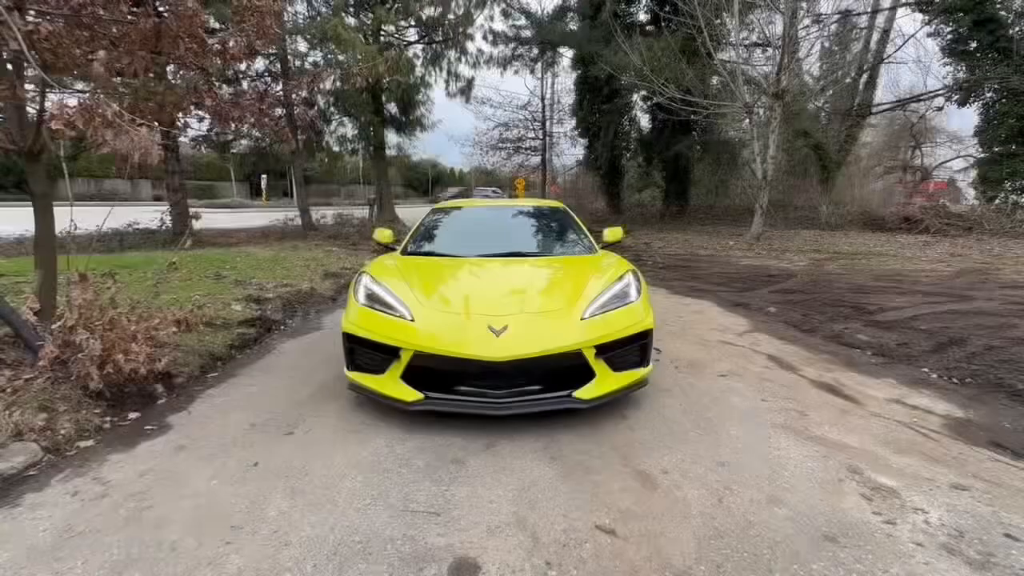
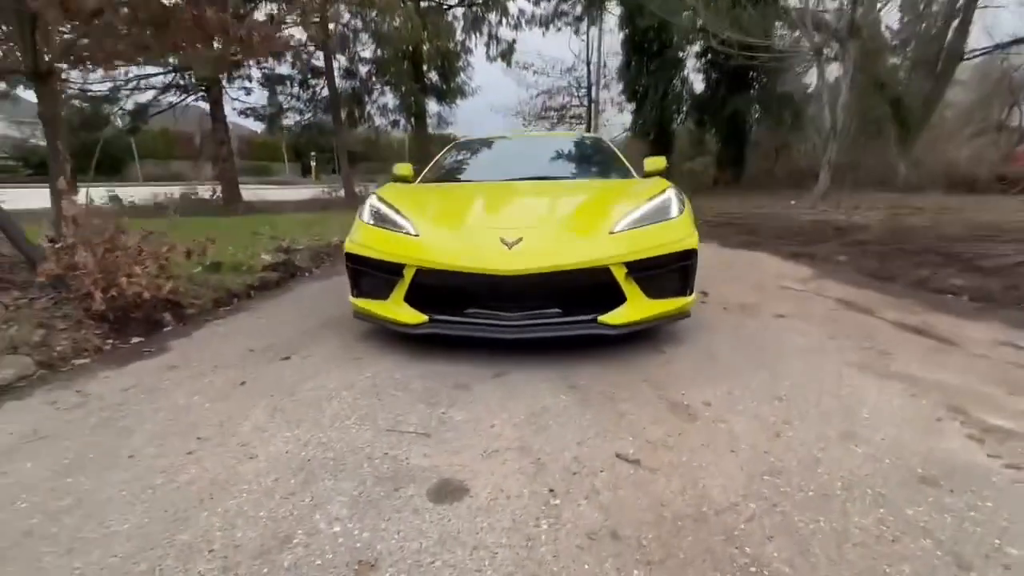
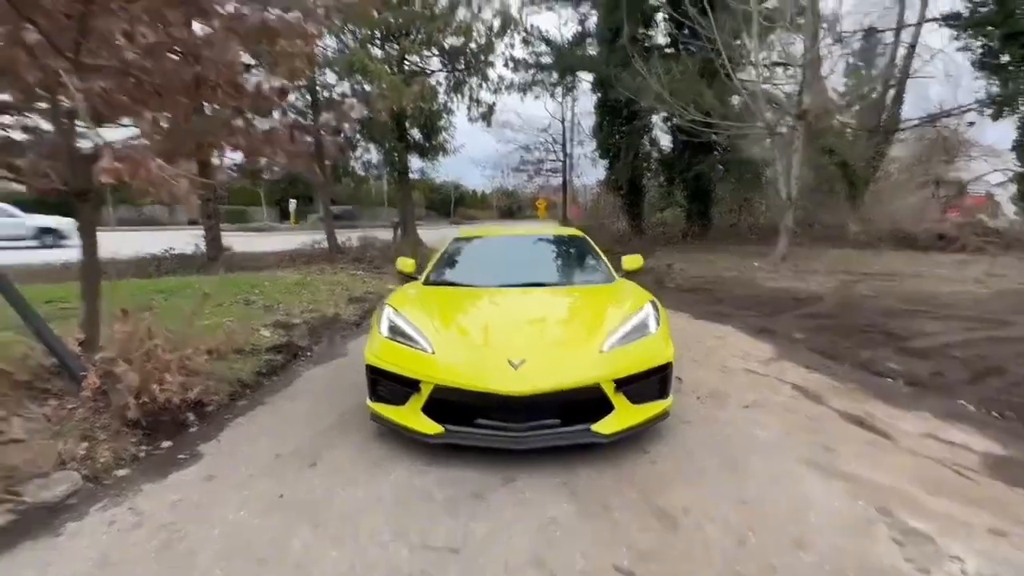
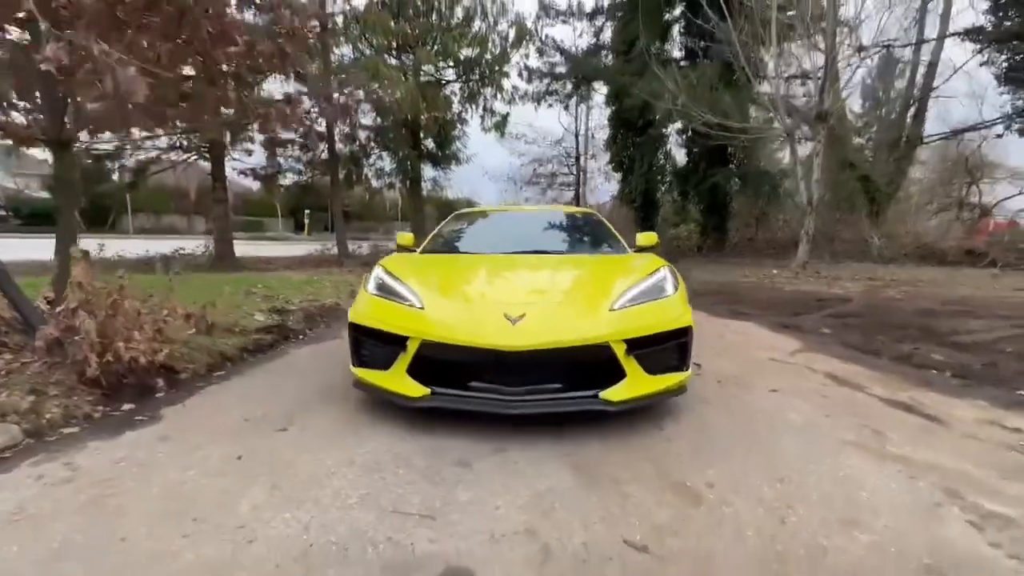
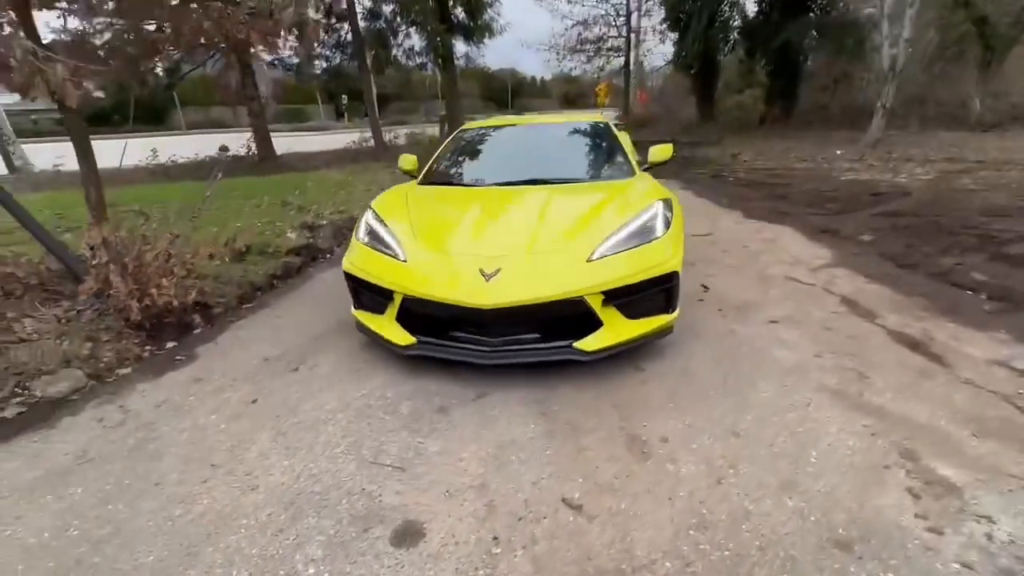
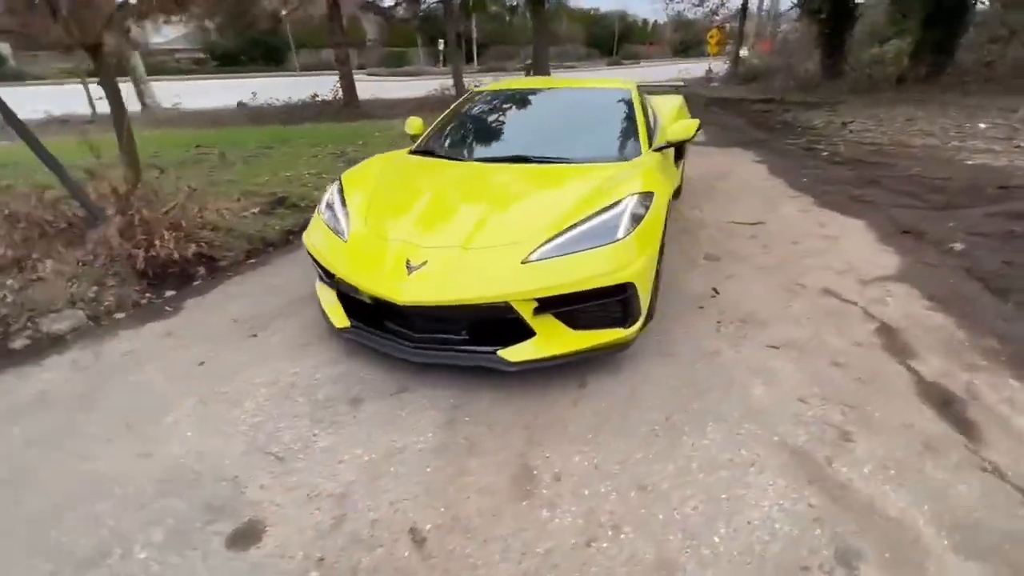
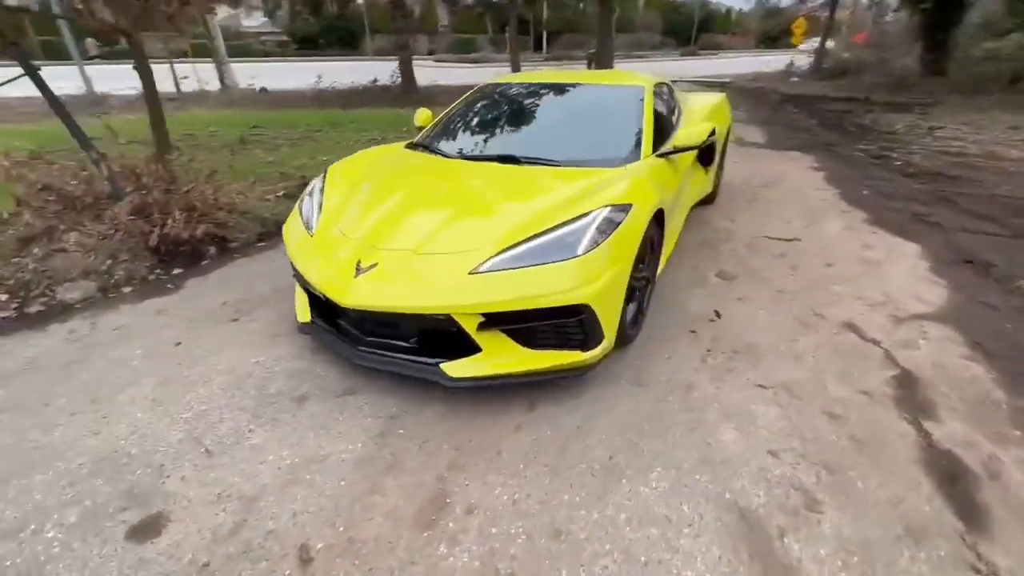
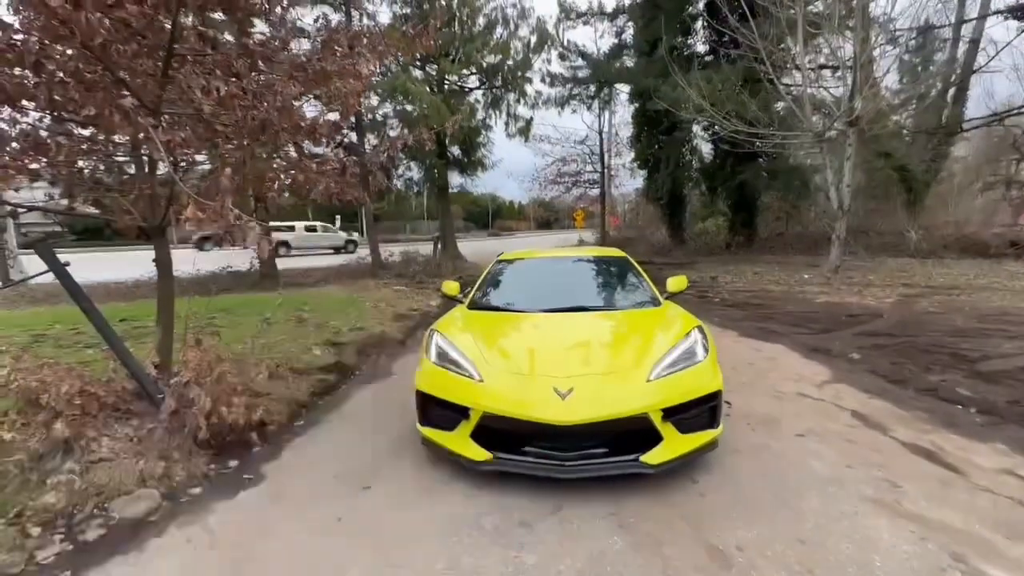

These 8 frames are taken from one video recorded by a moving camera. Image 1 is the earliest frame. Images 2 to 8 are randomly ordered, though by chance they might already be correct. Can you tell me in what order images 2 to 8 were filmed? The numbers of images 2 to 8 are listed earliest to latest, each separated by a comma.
3, 8, 4, 2, 5, 6, 7
